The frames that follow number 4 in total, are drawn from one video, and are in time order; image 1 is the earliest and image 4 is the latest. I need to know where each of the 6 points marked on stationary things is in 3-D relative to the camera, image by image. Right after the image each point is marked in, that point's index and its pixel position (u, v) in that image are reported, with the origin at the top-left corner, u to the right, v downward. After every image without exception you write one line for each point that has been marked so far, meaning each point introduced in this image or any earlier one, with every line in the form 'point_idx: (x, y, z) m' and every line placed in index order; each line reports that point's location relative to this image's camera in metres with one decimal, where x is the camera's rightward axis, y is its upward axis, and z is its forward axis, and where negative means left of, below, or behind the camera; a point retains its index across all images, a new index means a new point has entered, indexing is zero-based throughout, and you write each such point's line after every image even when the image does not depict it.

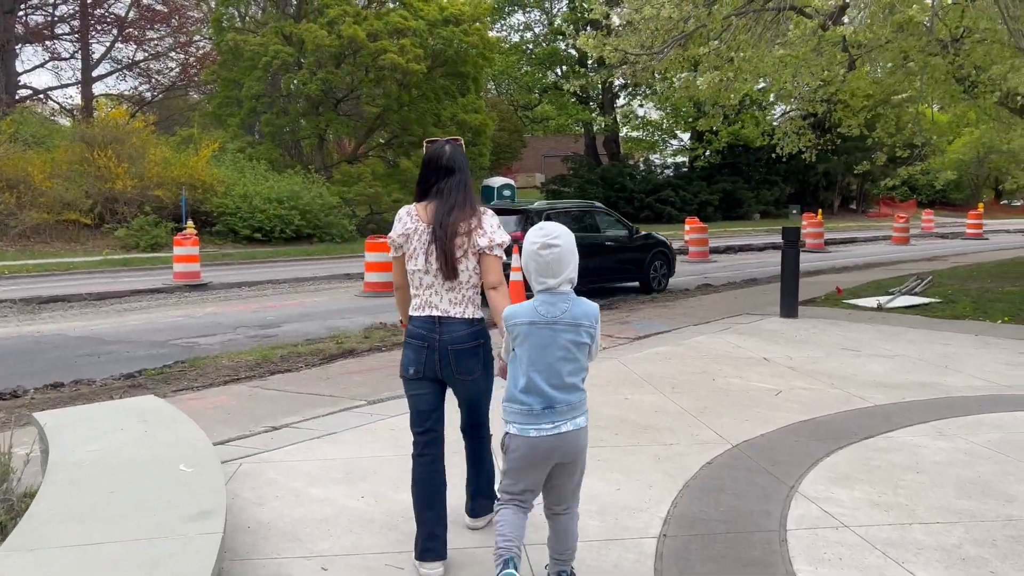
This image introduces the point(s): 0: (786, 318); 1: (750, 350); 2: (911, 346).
0: (+3.1, -0.3, +9.5) m
1: (+2.2, -0.6, +7.5) m
2: (+3.7, -0.5, +7.6) m
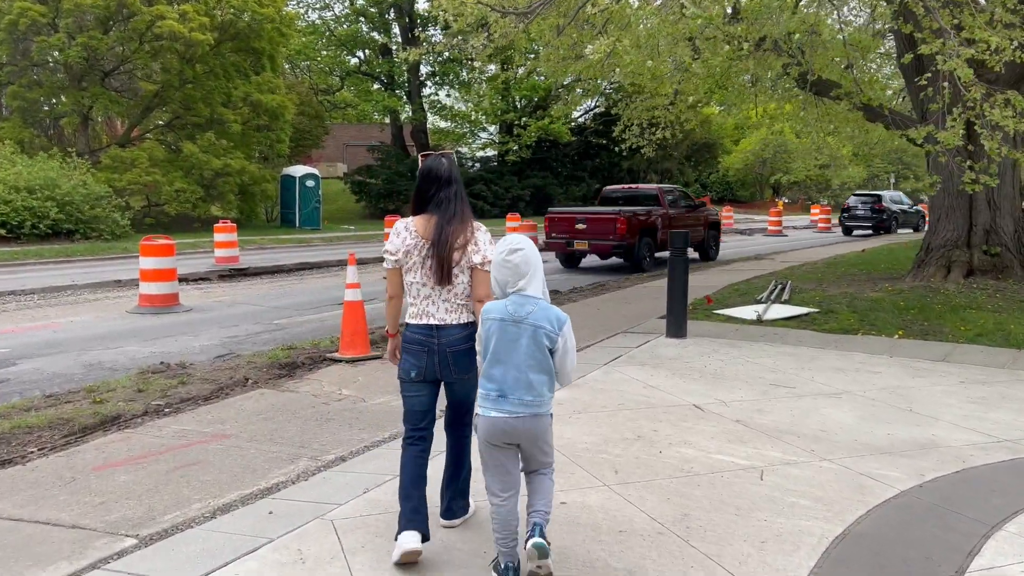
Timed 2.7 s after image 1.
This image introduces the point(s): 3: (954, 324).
0: (+1.6, -0.5, +8.0) m
1: (+1.1, -0.7, +5.9) m
2: (+2.5, -0.7, +6.3) m
3: (+4.7, -0.4, +8.8) m
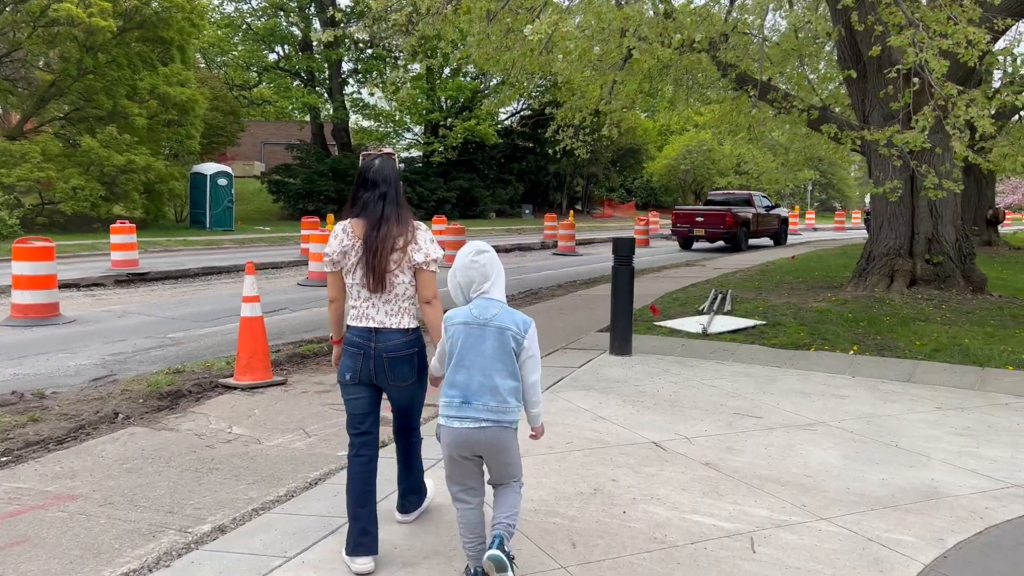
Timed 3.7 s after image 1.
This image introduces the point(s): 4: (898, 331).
0: (+0.9, -0.6, +7.3) m
1: (+0.7, -0.8, +5.1) m
2: (+2.1, -0.8, +5.6) m
3: (+4.0, -0.5, +8.3) m
4: (+4.1, -0.5, +8.7) m
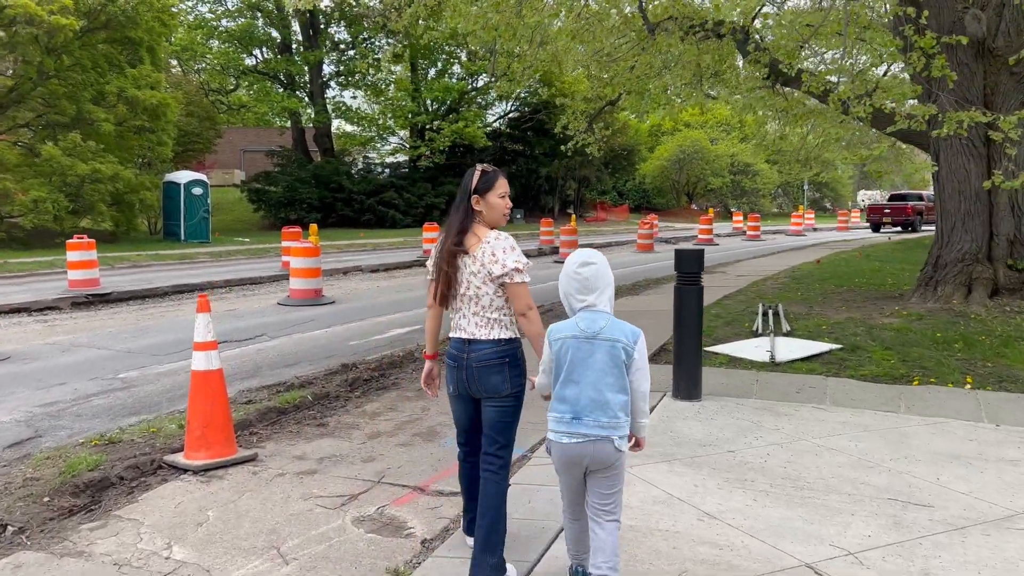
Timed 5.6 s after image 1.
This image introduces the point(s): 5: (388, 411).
0: (+1.2, -0.8, +5.7) m
1: (+1.0, -1.0, +3.5) m
2: (+2.3, -0.9, +4.1) m
3: (+4.2, -0.6, +6.8) m
4: (+4.3, -0.6, +7.1) m
5: (-0.8, -0.8, +5.5) m
